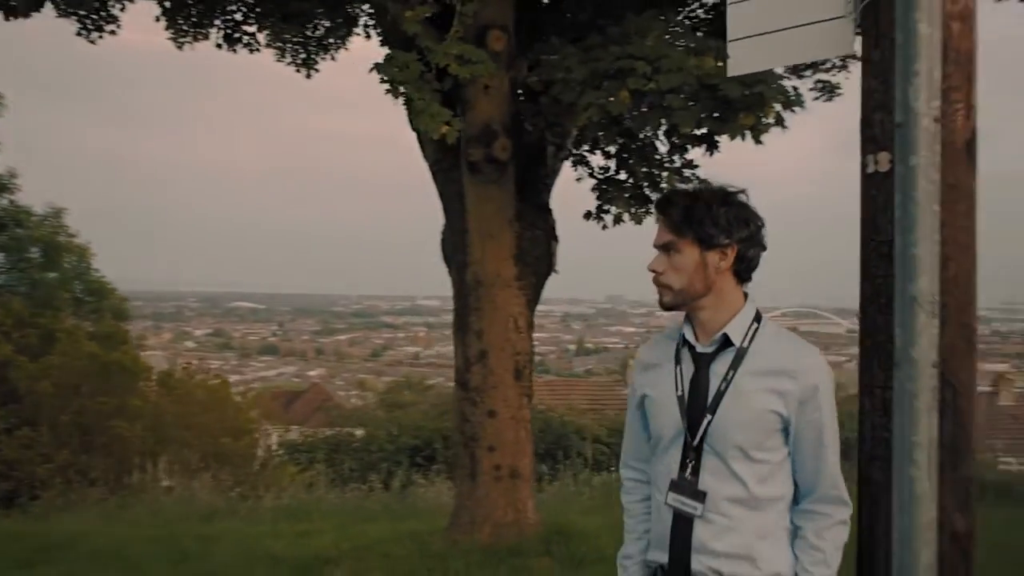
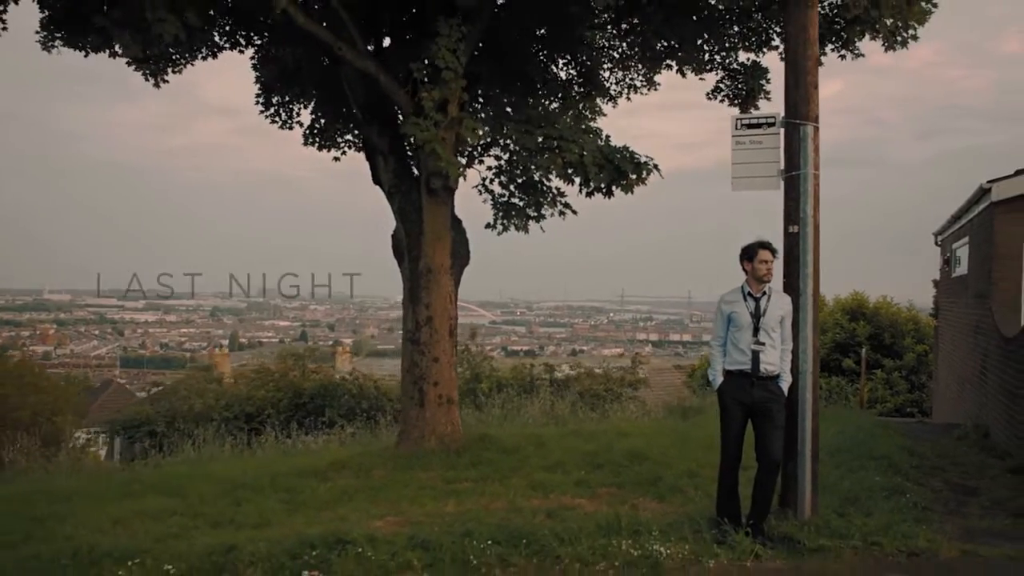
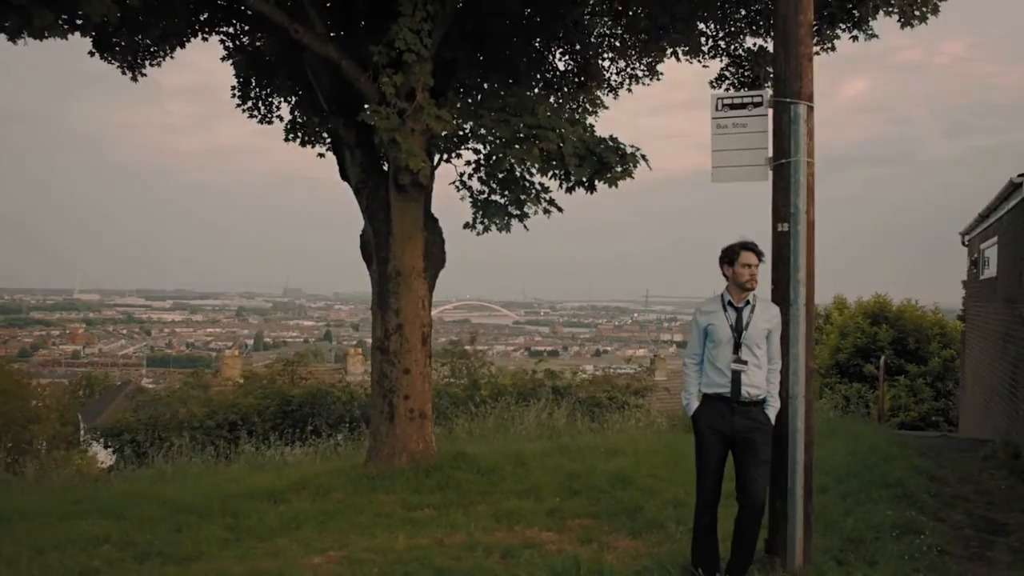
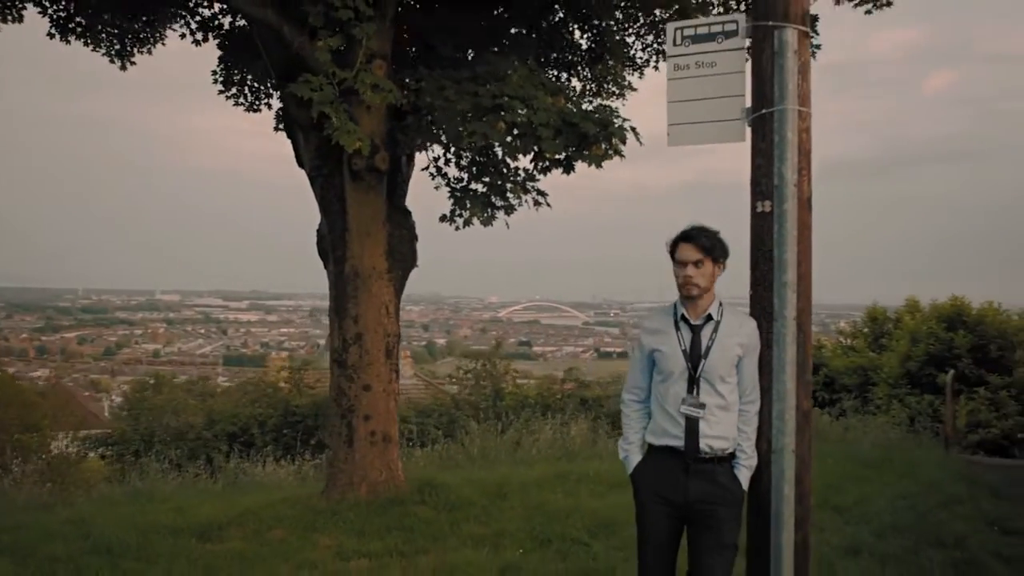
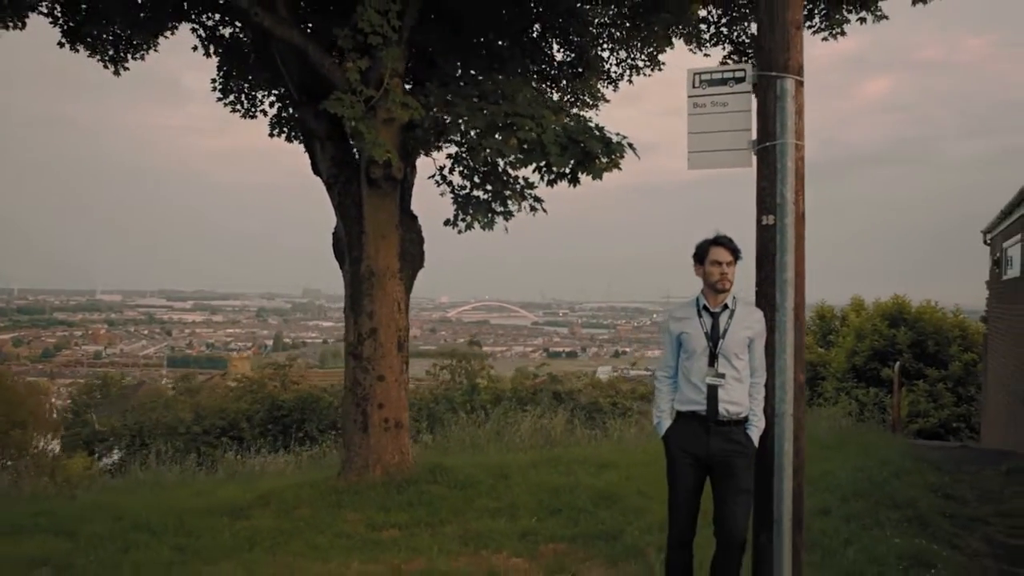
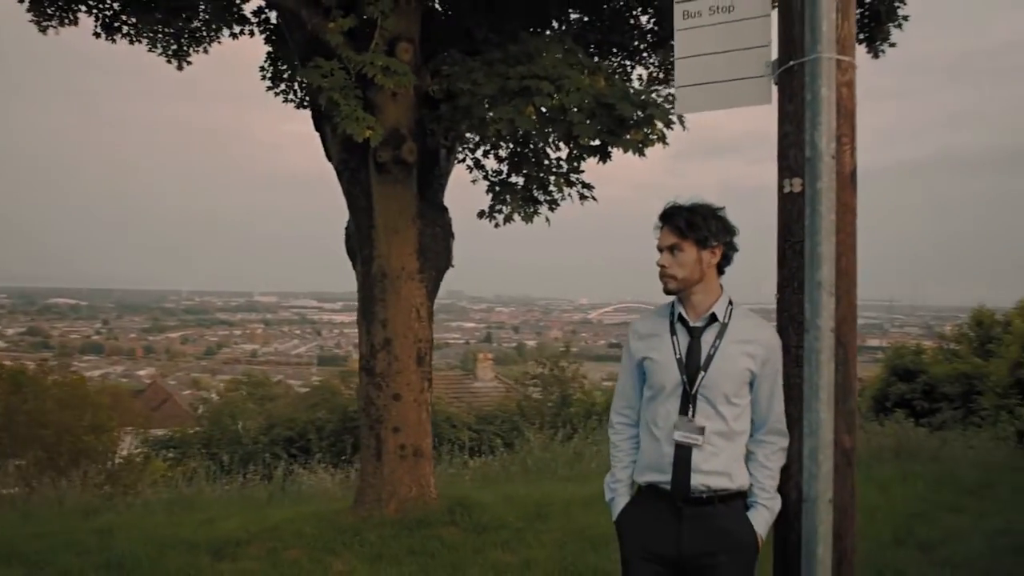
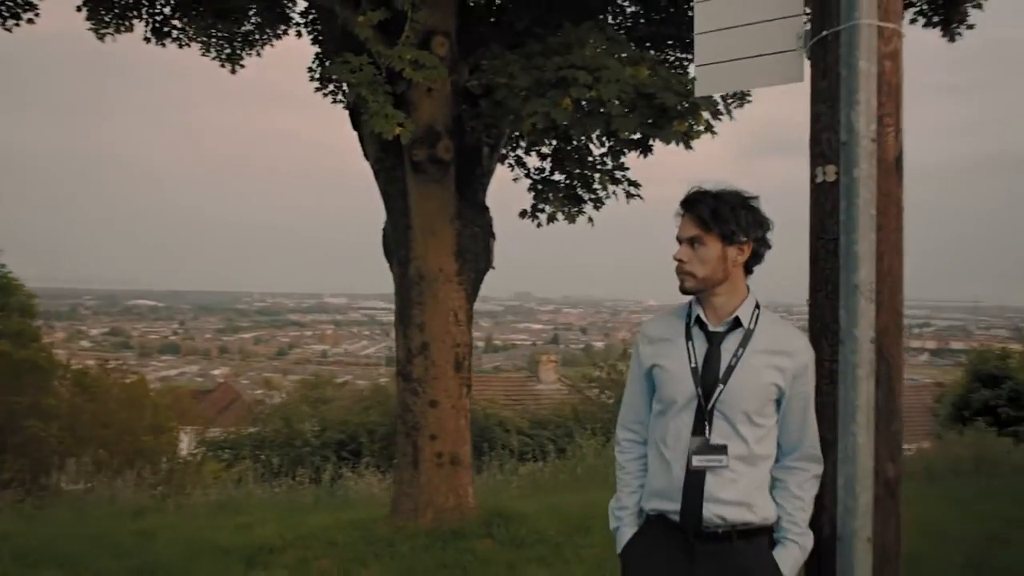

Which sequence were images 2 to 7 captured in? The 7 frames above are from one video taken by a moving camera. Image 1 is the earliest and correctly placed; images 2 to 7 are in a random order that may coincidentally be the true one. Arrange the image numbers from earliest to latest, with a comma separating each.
7, 6, 4, 5, 3, 2
